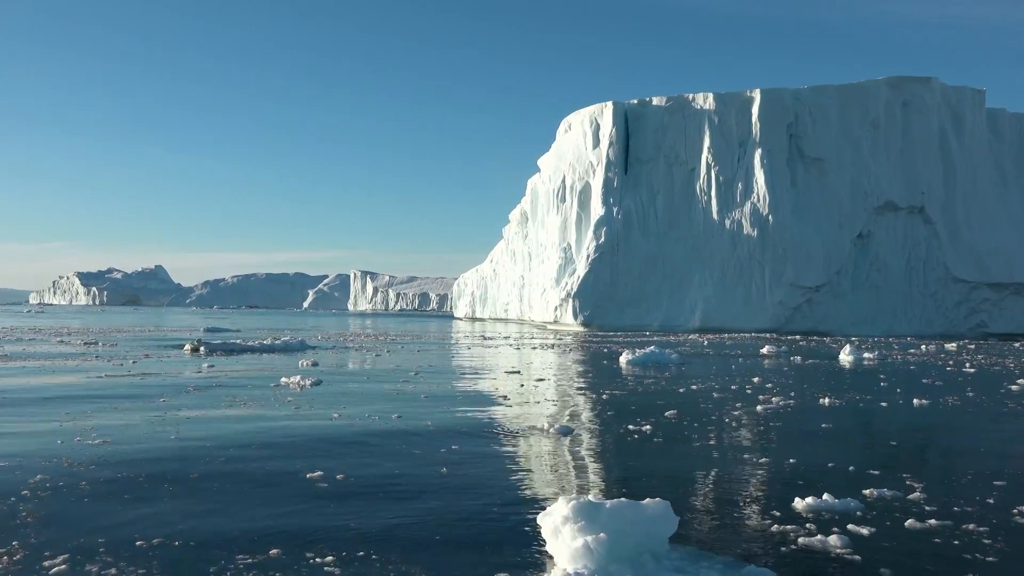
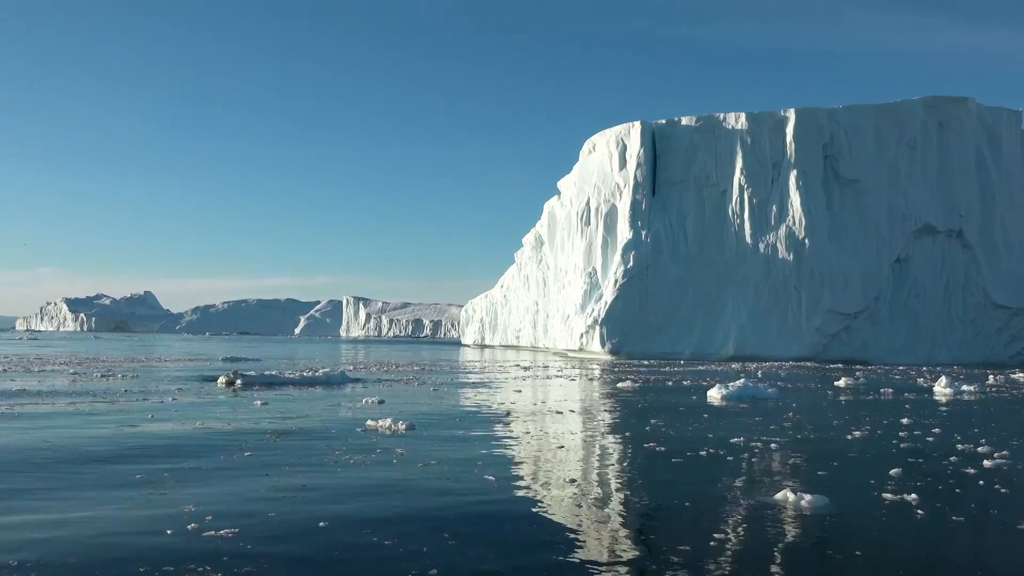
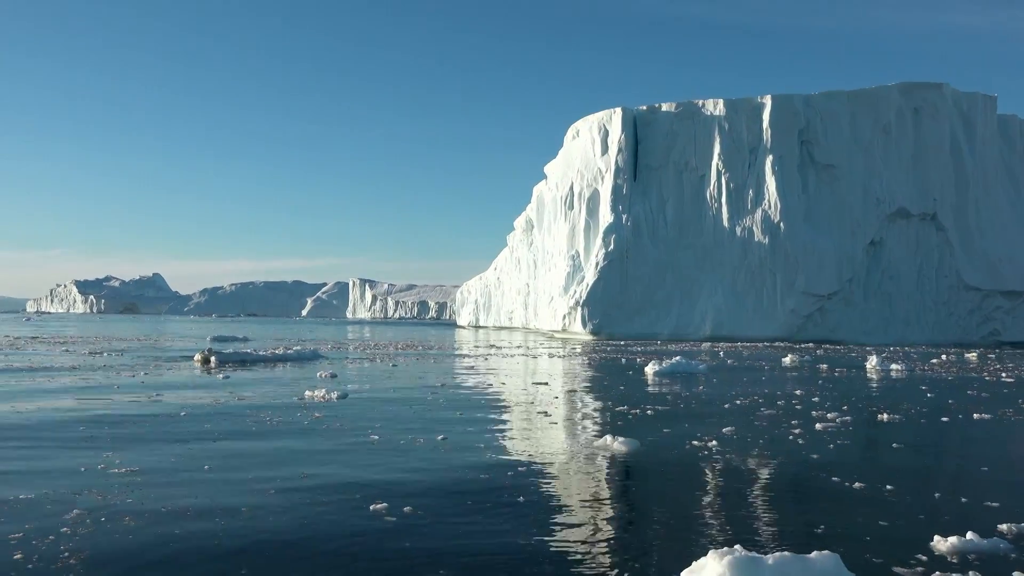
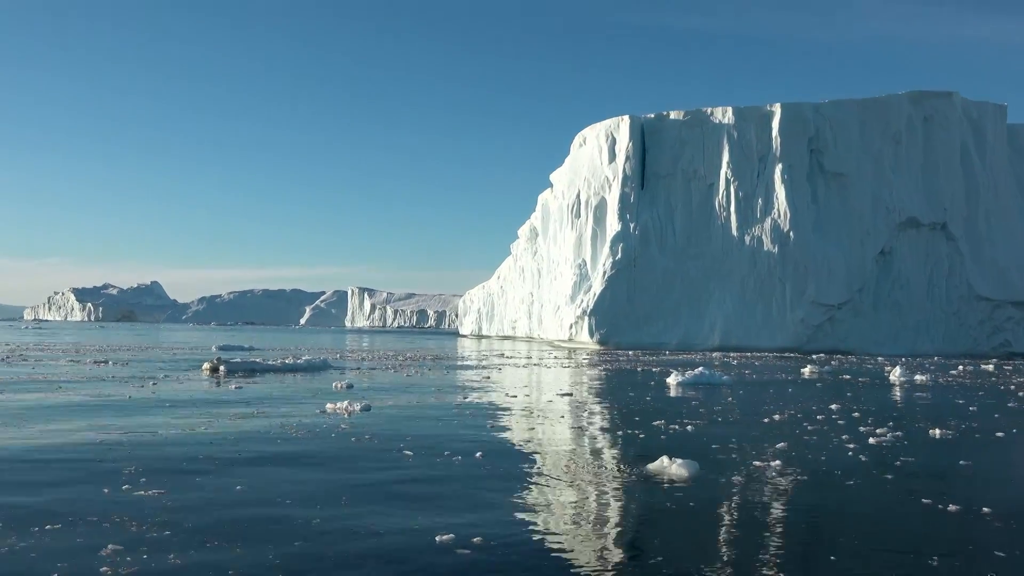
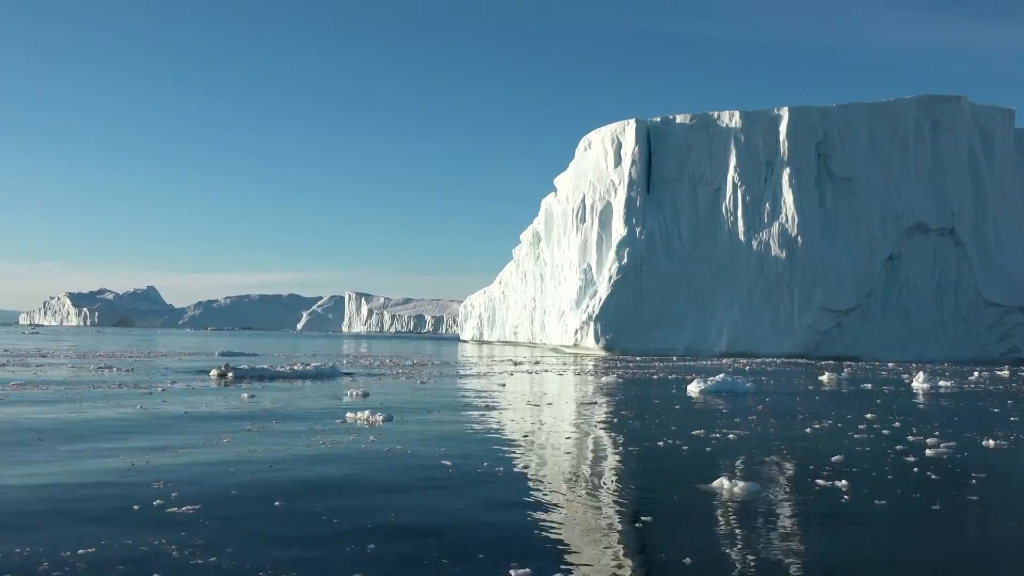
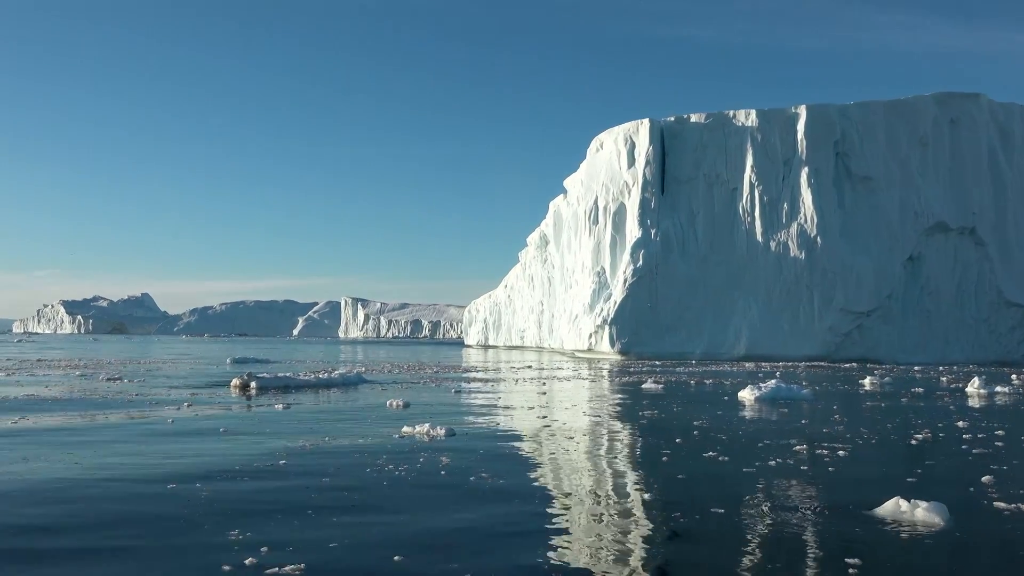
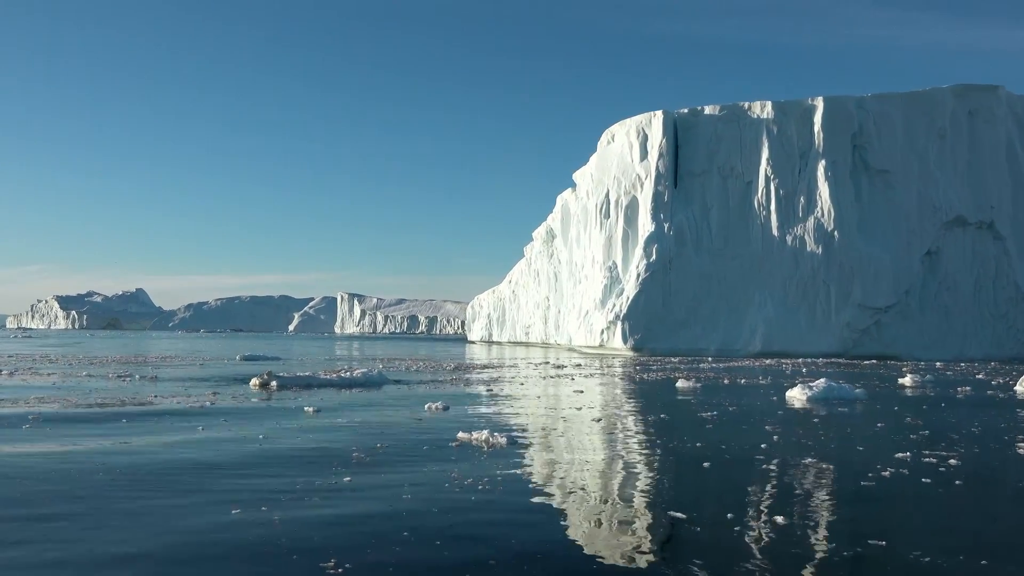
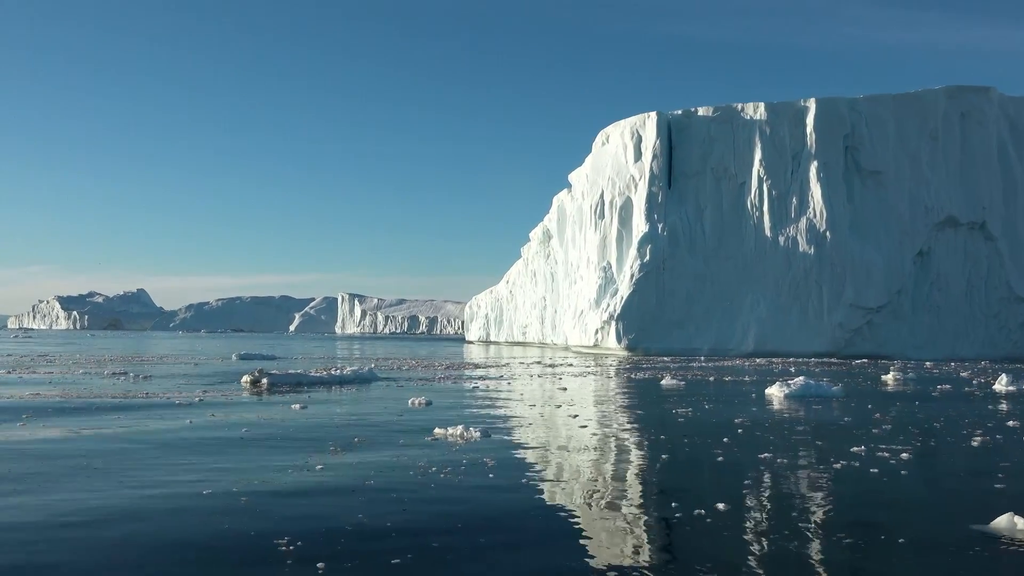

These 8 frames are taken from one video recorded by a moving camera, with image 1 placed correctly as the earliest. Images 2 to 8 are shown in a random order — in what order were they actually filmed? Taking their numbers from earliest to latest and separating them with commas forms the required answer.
3, 4, 5, 2, 6, 8, 7
